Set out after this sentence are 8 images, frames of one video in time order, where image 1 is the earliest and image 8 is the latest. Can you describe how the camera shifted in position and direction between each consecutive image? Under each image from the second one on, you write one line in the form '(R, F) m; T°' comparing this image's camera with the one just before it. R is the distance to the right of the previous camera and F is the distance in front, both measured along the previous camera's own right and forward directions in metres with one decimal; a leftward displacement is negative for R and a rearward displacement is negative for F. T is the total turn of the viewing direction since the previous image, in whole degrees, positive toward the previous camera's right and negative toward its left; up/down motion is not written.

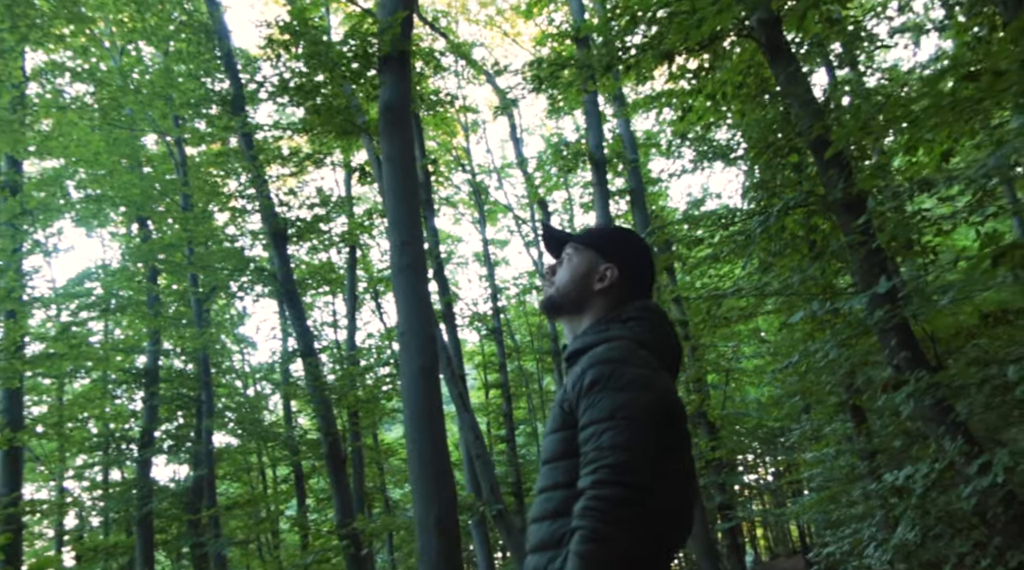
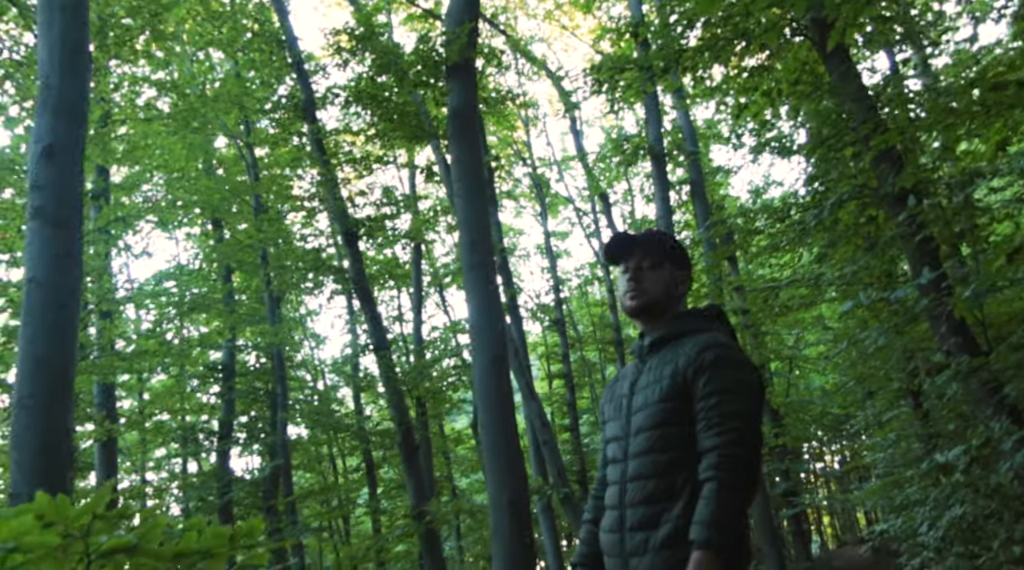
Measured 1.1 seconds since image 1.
(0.0, -0.4) m; -4°
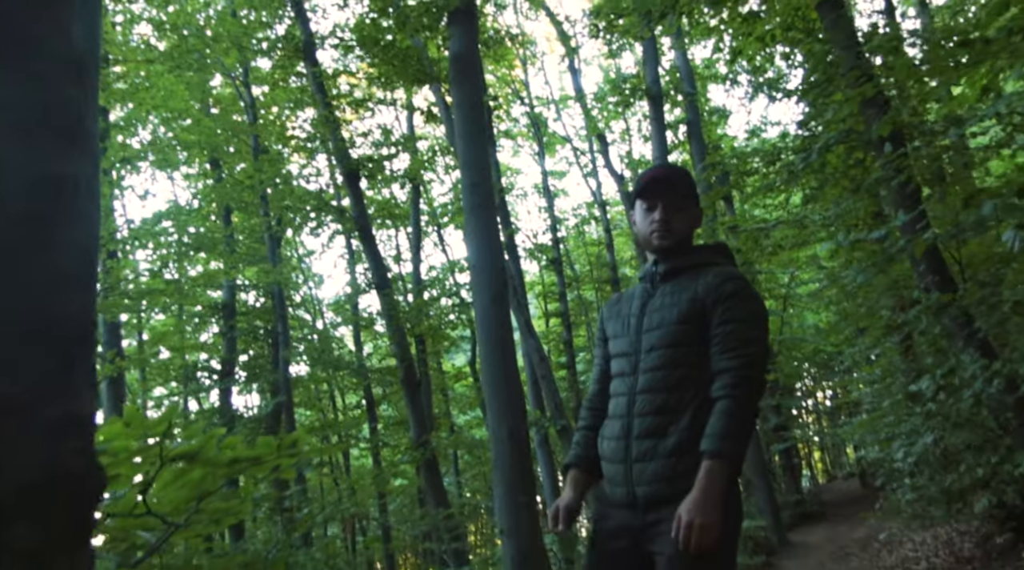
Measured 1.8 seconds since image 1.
(0.0, -0.3) m; 0°
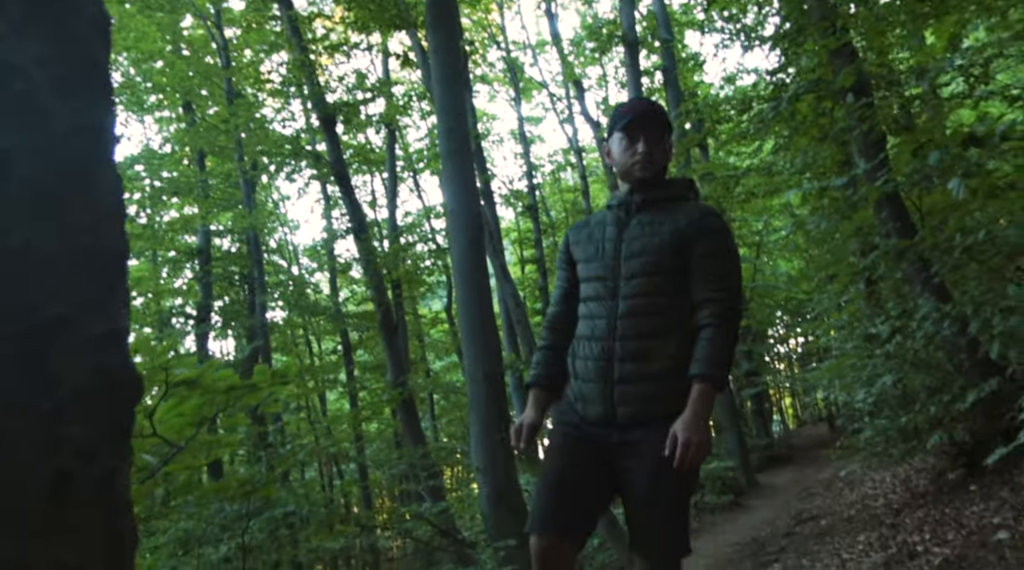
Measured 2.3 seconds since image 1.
(0.0, -0.2) m; +2°
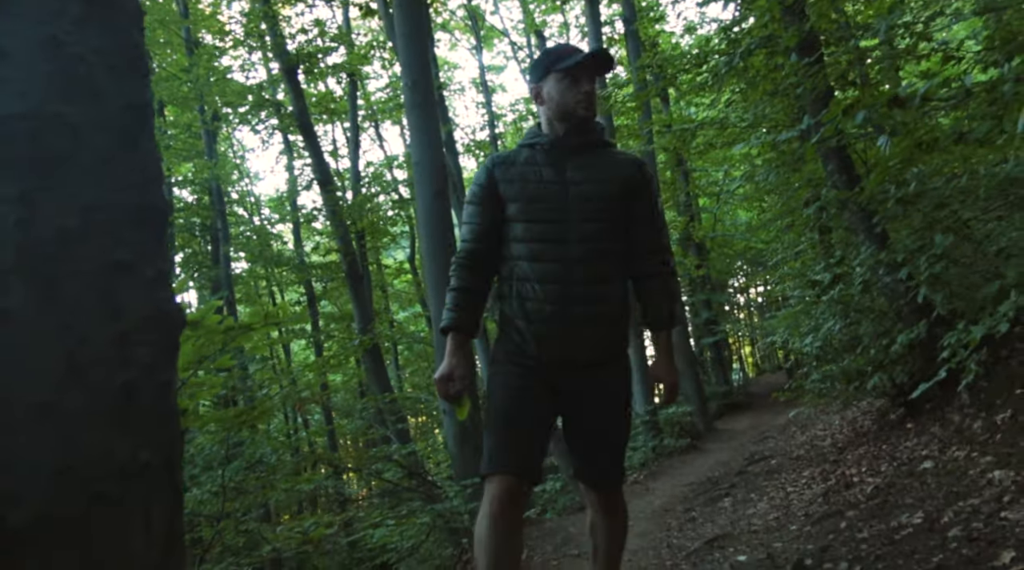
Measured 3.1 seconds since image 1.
(0.0, -0.2) m; +2°
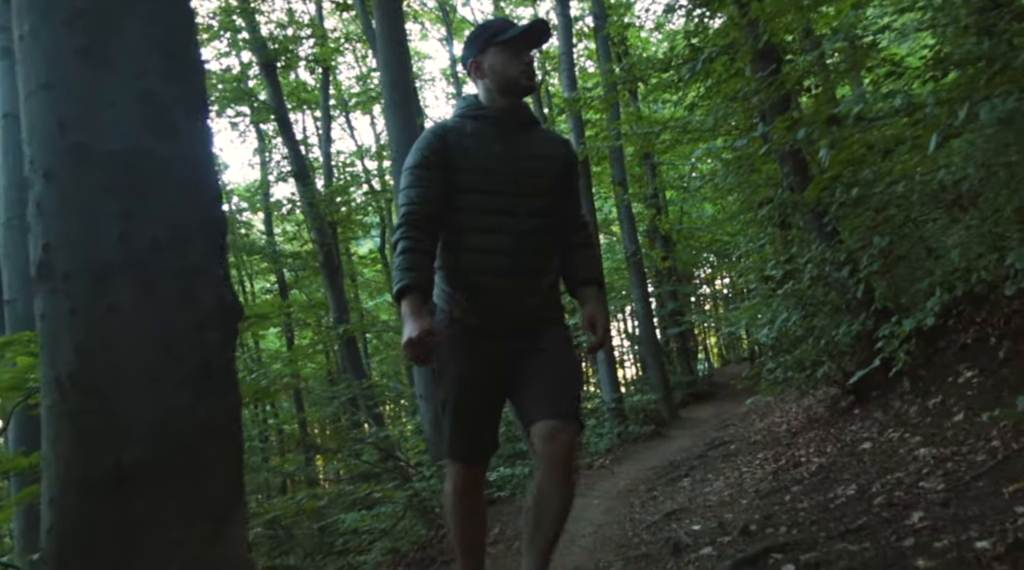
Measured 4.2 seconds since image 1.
(-0.1, -0.4) m; +2°
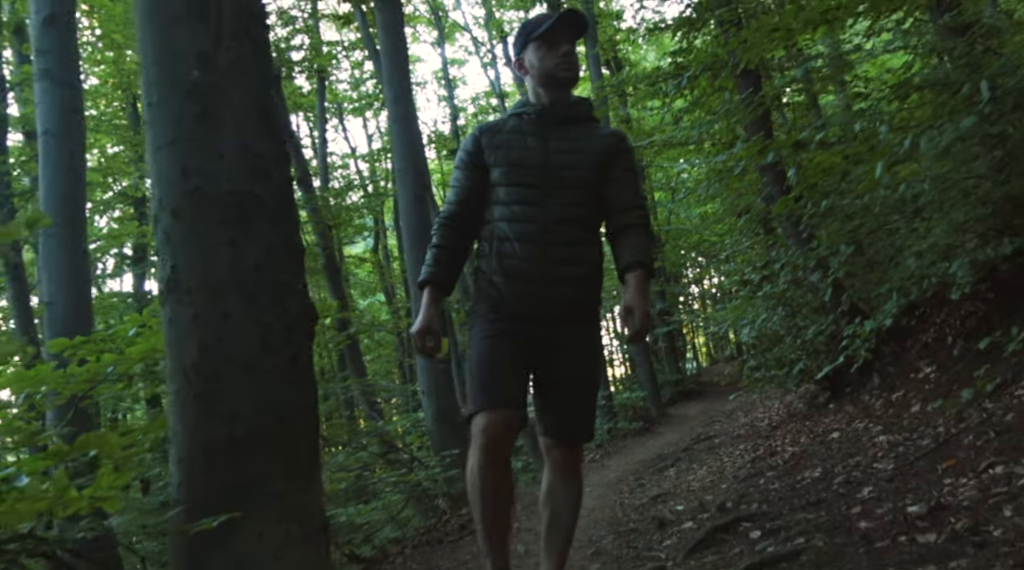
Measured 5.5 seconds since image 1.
(-0.1, -0.5) m; +1°
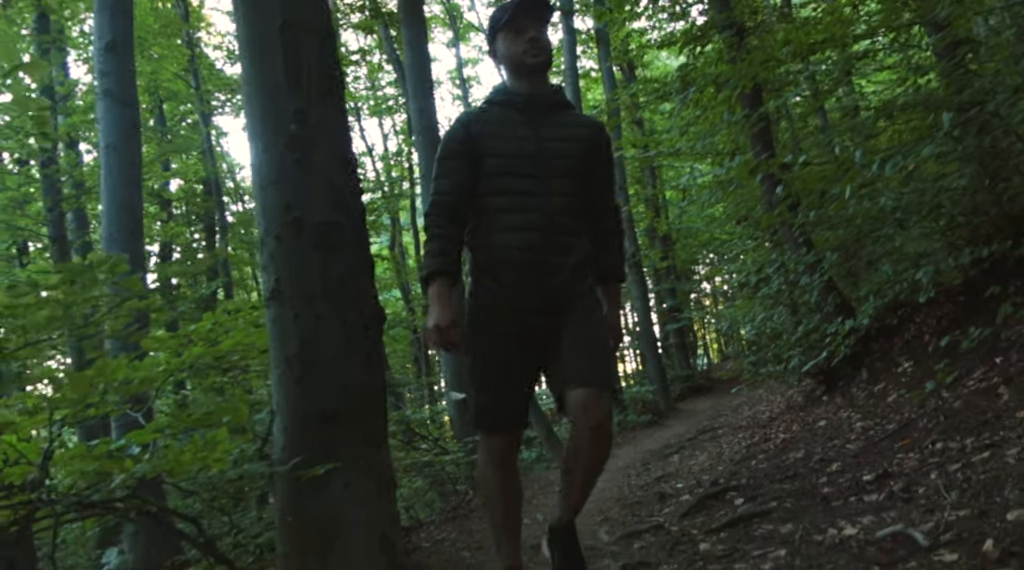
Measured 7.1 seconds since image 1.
(-0.1, -0.7) m; -1°
